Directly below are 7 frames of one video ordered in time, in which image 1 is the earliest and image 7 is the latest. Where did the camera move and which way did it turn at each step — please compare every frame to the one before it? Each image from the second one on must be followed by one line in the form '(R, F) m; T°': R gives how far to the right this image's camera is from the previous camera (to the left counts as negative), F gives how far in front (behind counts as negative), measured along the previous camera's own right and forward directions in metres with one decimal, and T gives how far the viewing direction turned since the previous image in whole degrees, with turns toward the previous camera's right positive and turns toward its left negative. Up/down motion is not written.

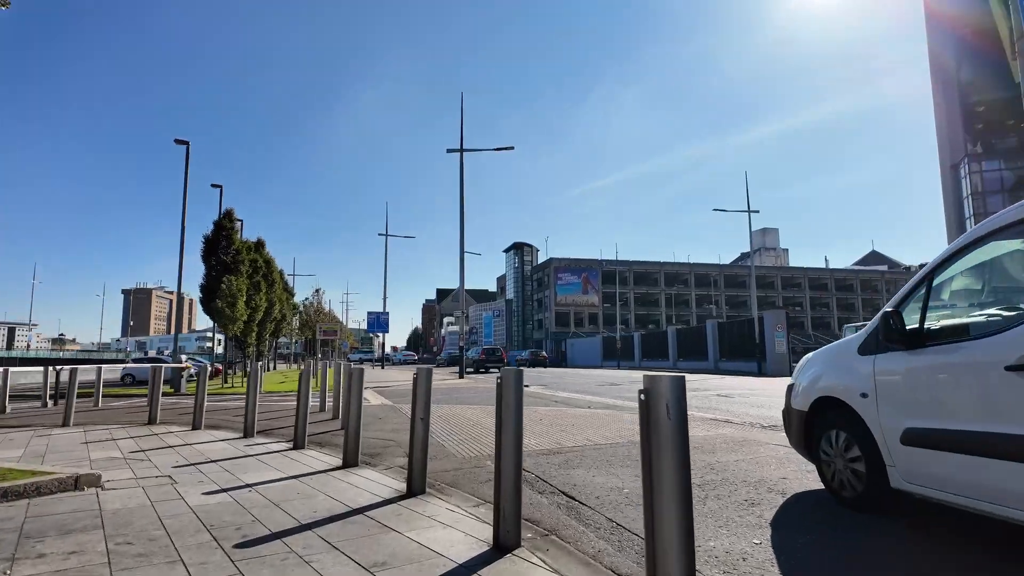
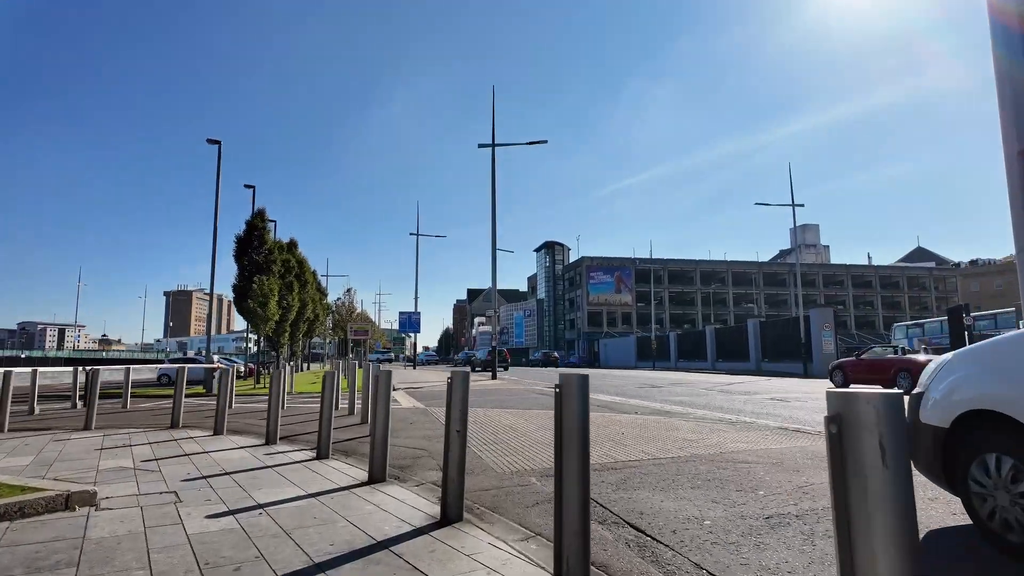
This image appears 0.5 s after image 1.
(-0.2, +0.9) m; -3°
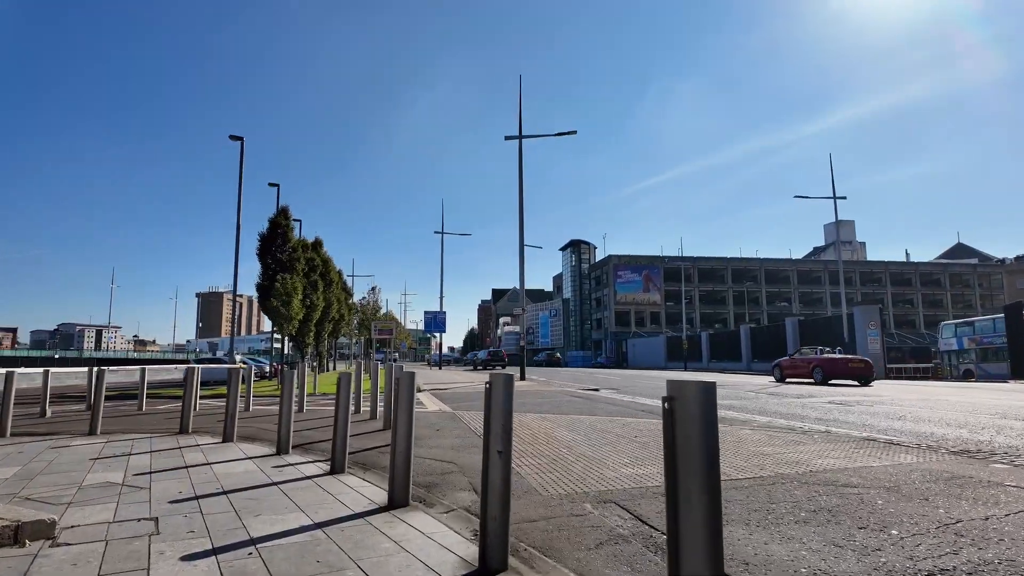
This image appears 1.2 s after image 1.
(-0.2, +1.1) m; -2°
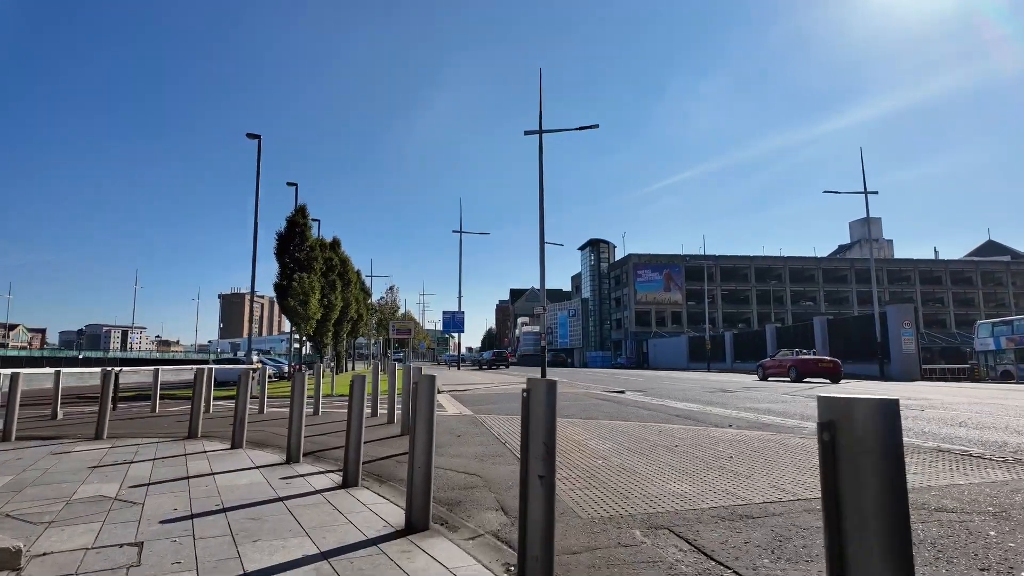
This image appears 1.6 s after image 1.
(-0.1, +0.7) m; -2°
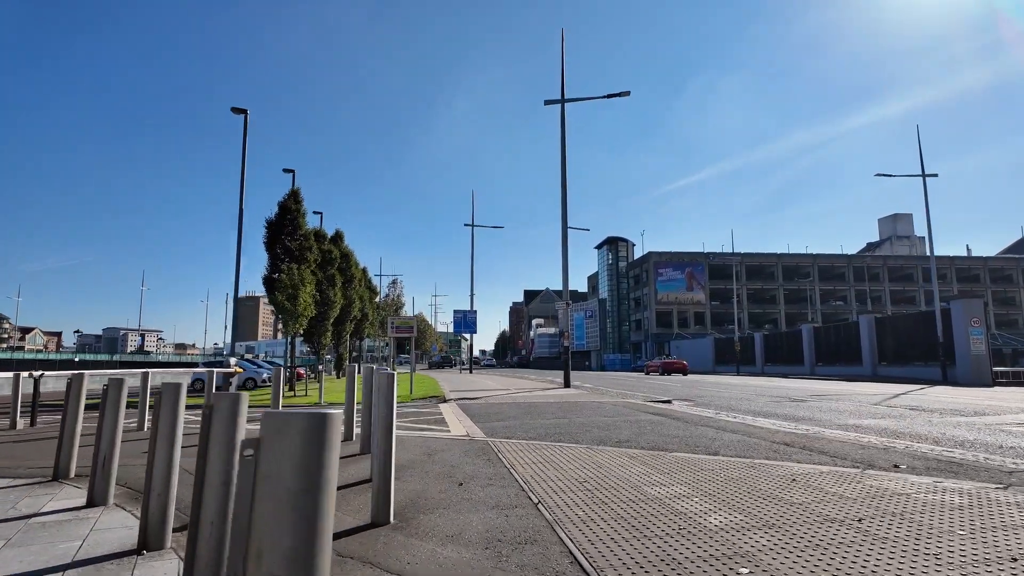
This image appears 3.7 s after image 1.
(-0.2, +3.4) m; -1°
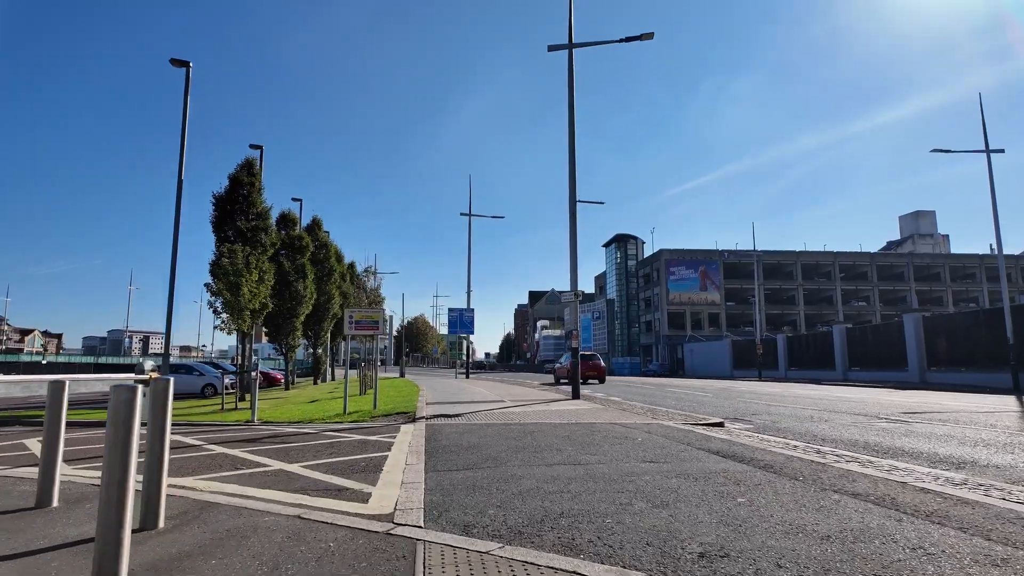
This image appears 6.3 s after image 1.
(+0.3, +4.4) m; -1°
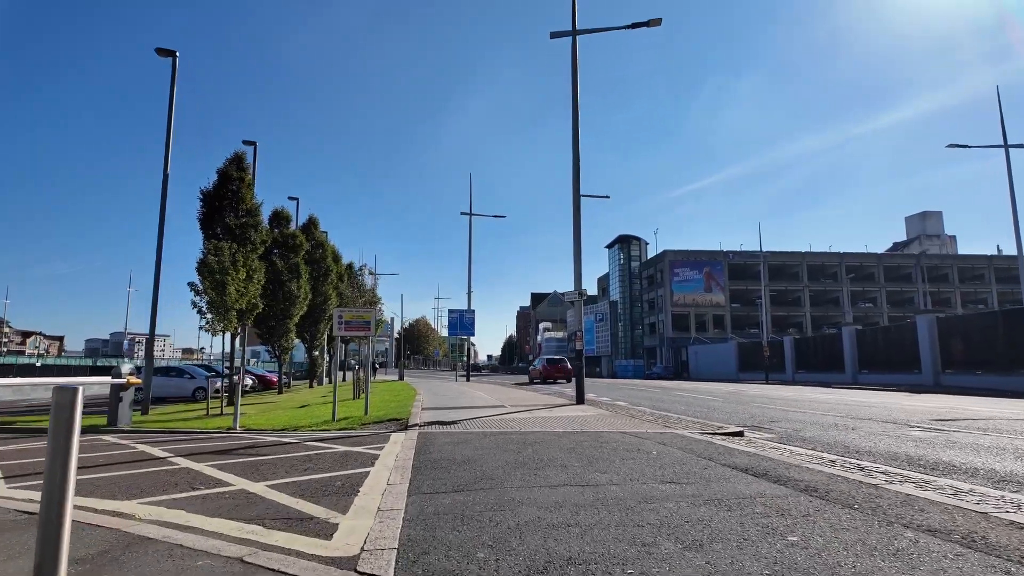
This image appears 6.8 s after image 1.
(0.0, +1.0) m; 0°
